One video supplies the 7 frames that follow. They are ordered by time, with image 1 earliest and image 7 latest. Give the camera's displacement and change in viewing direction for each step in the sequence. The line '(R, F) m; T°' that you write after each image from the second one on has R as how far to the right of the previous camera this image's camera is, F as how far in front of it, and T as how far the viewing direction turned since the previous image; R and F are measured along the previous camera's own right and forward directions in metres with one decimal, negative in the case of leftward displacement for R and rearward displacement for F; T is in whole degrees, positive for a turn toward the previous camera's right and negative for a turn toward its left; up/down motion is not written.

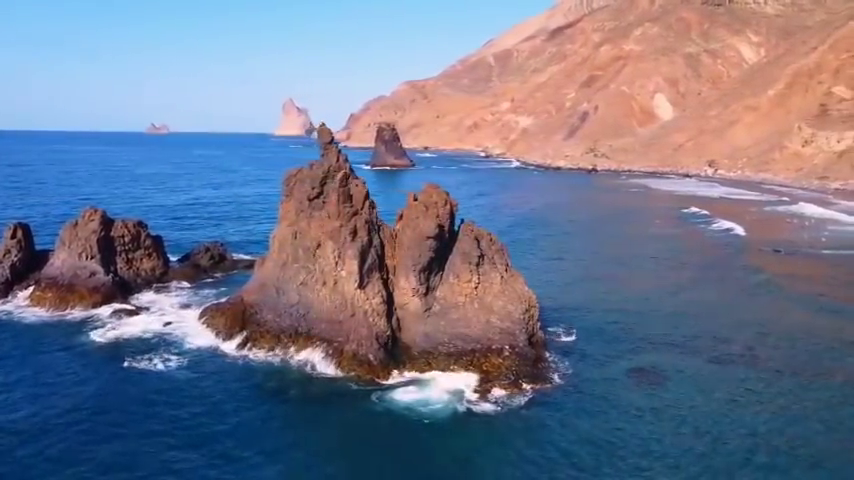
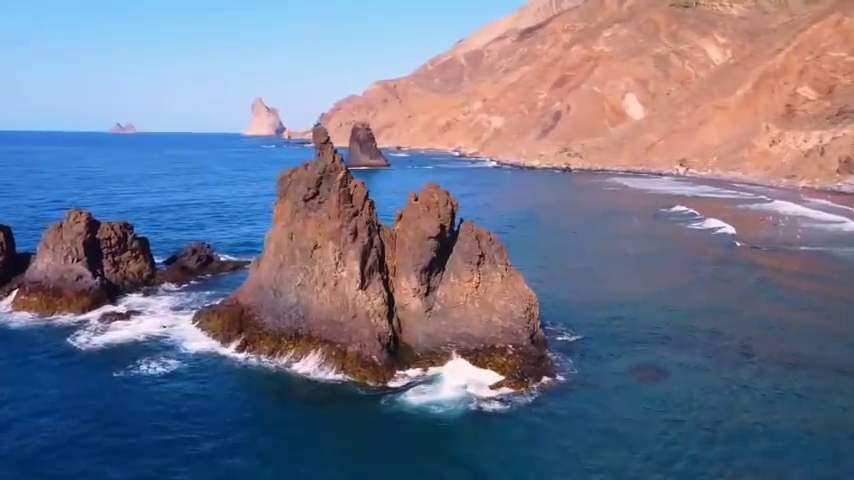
(-1.1, 0.0) m; +3°
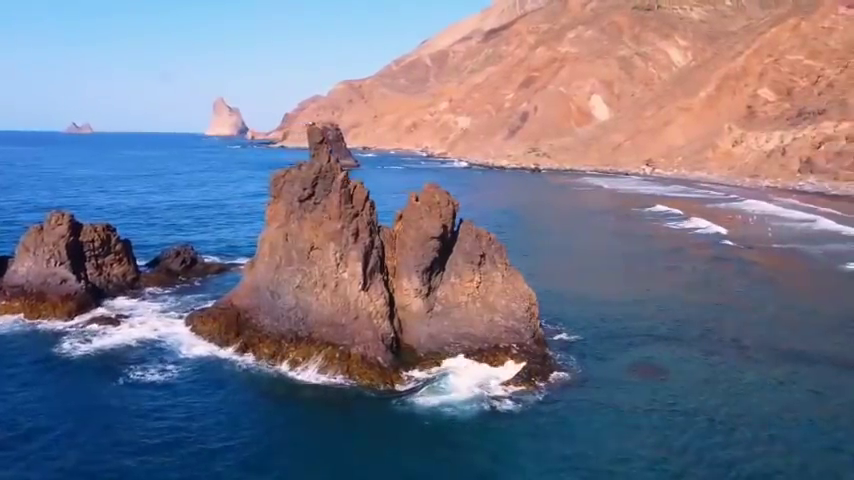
(-1.4, 0.0) m; +3°
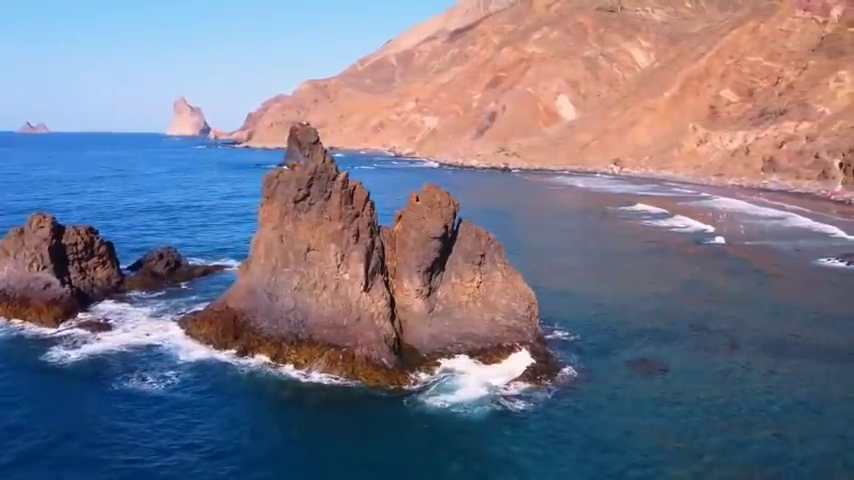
(-1.3, 0.0) m; +3°
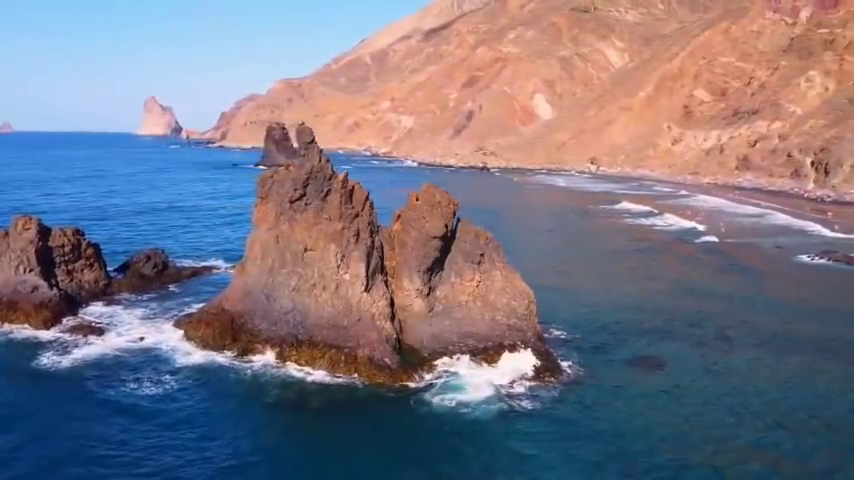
(-0.9, +0.1) m; +2°
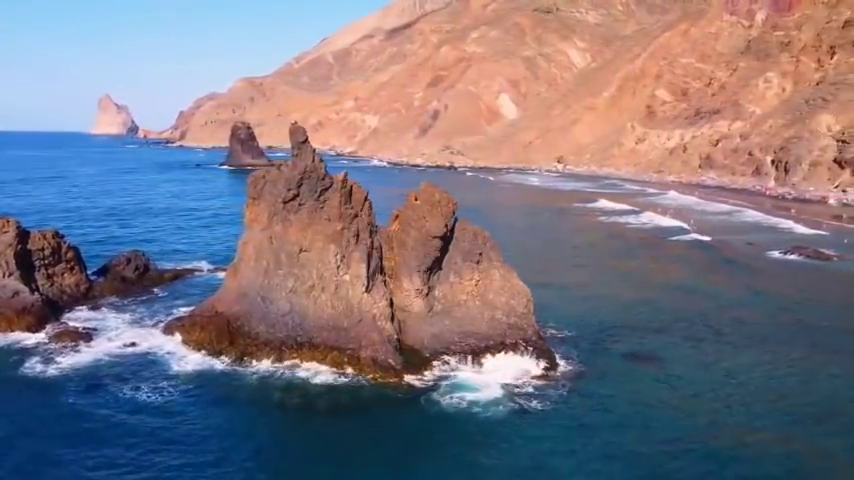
(-1.4, +0.1) m; +4°
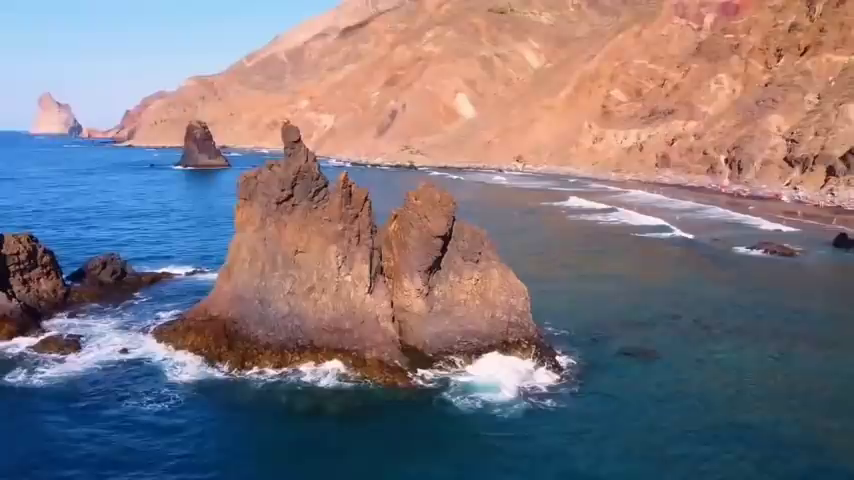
(-1.7, +0.2) m; +4°
